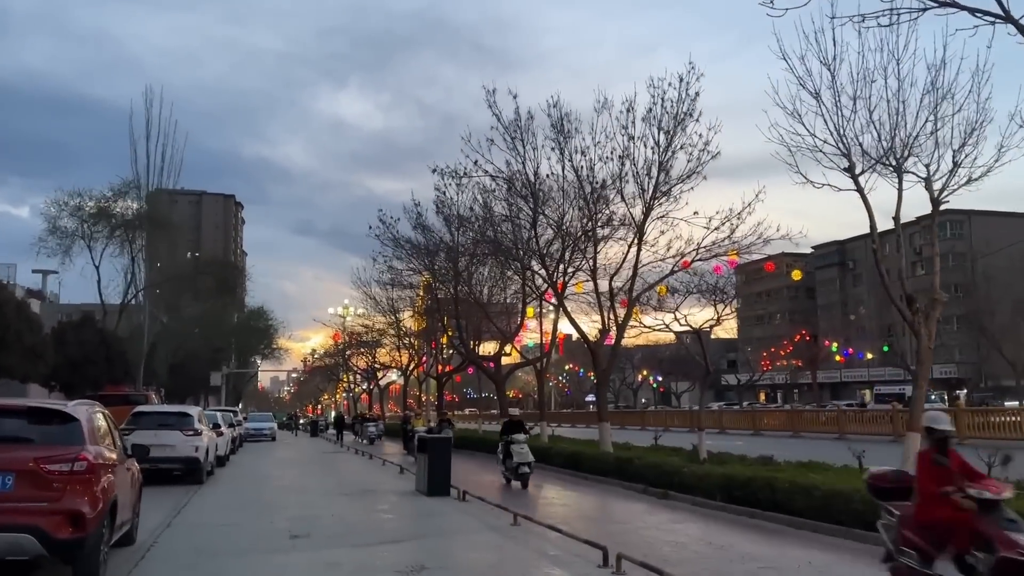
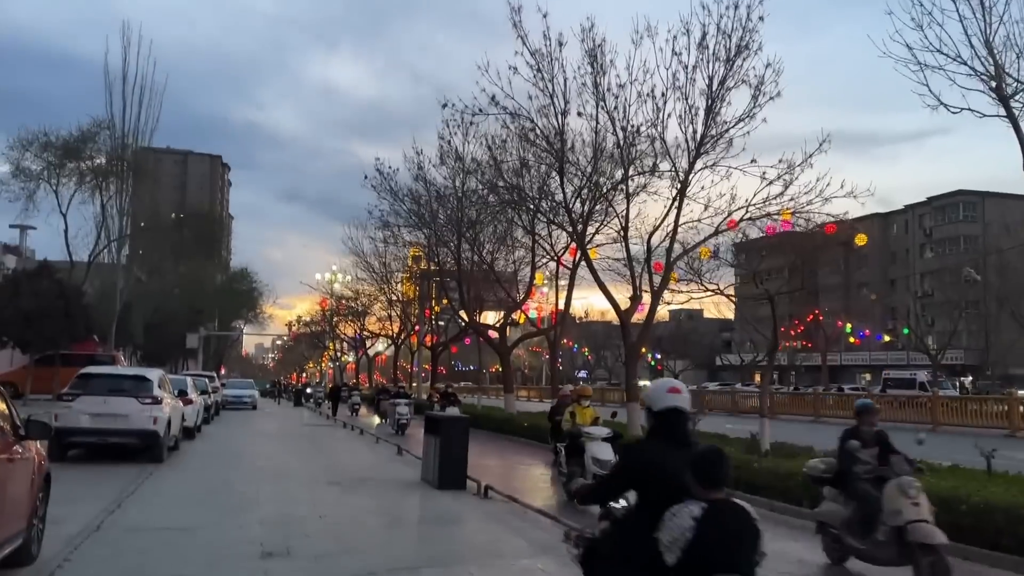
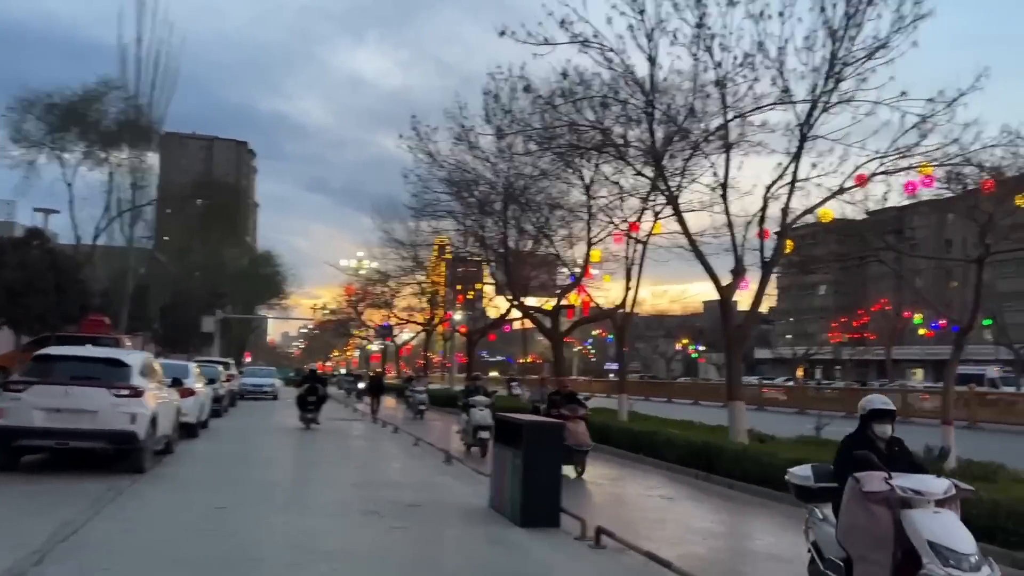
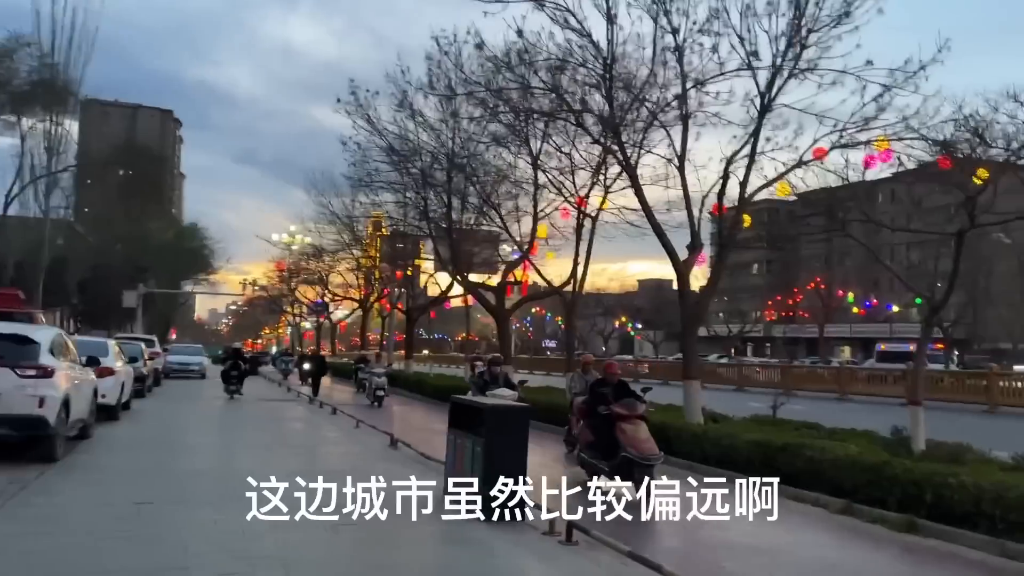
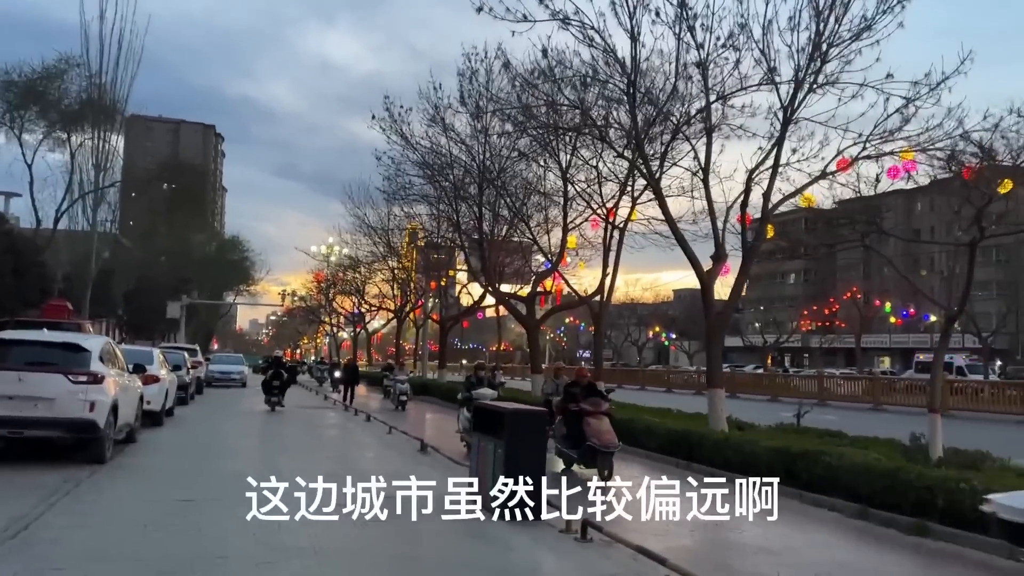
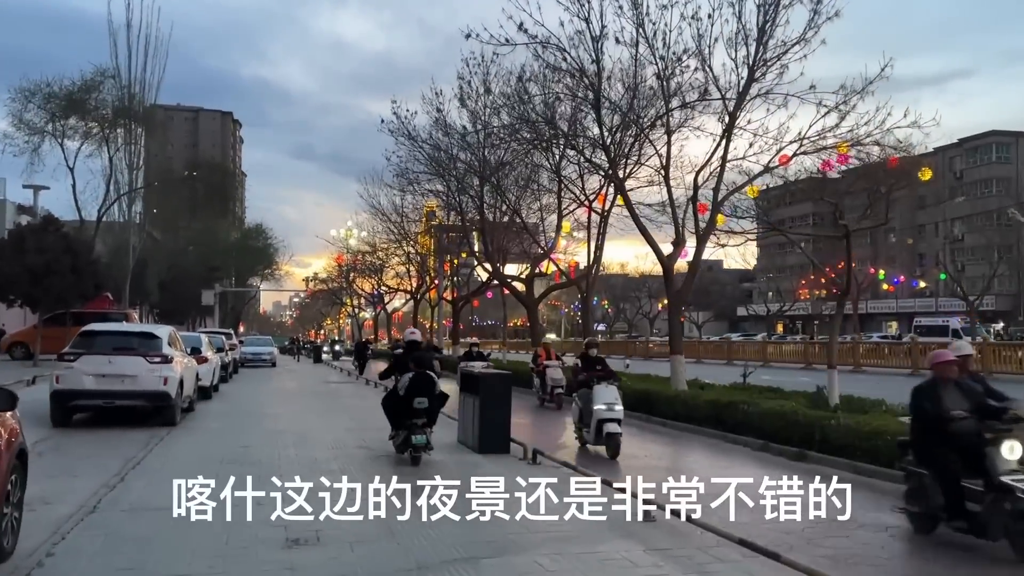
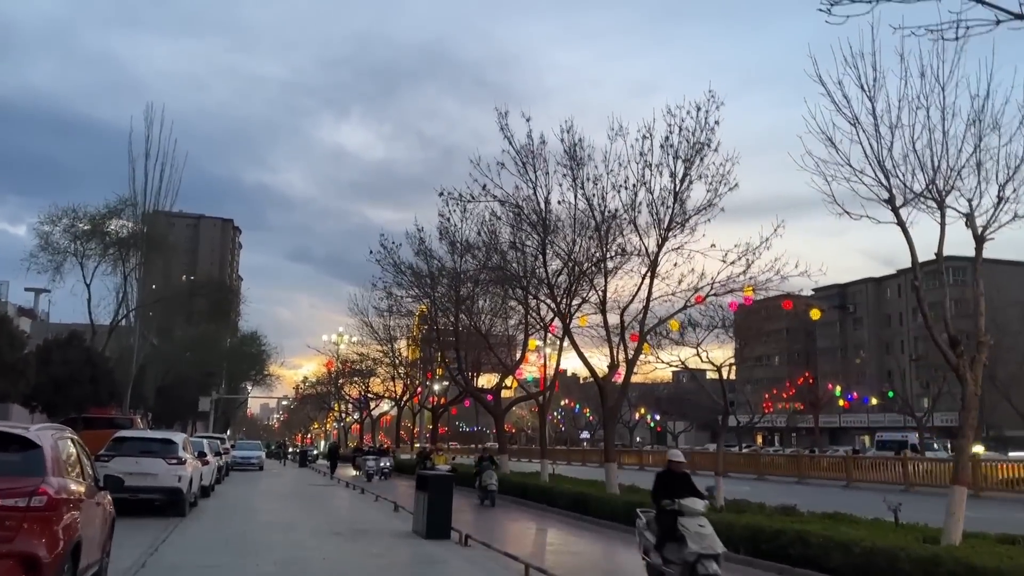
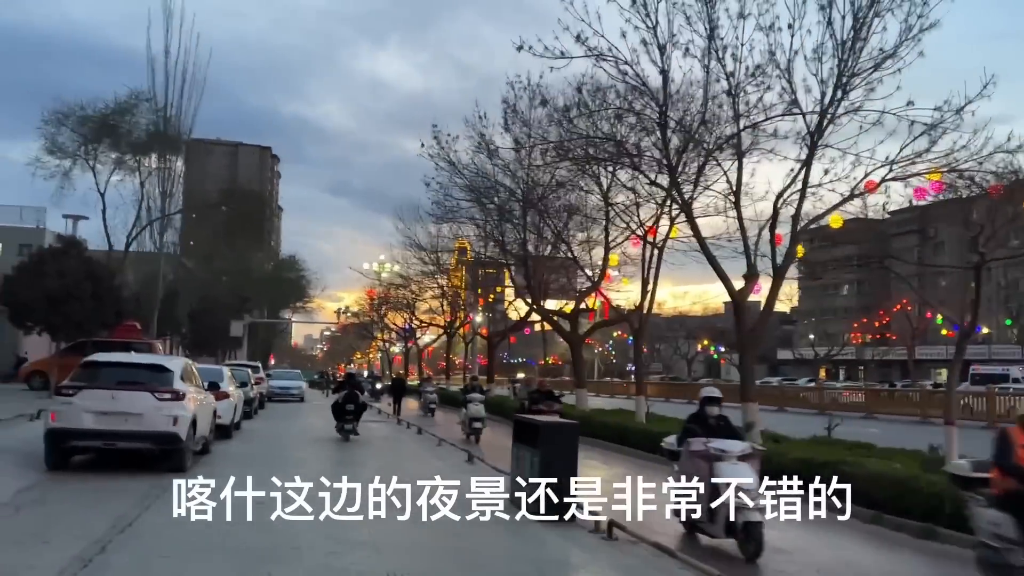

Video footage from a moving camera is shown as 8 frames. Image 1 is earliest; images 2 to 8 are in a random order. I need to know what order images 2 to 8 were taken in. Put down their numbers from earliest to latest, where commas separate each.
7, 2, 6, 8, 3, 5, 4
